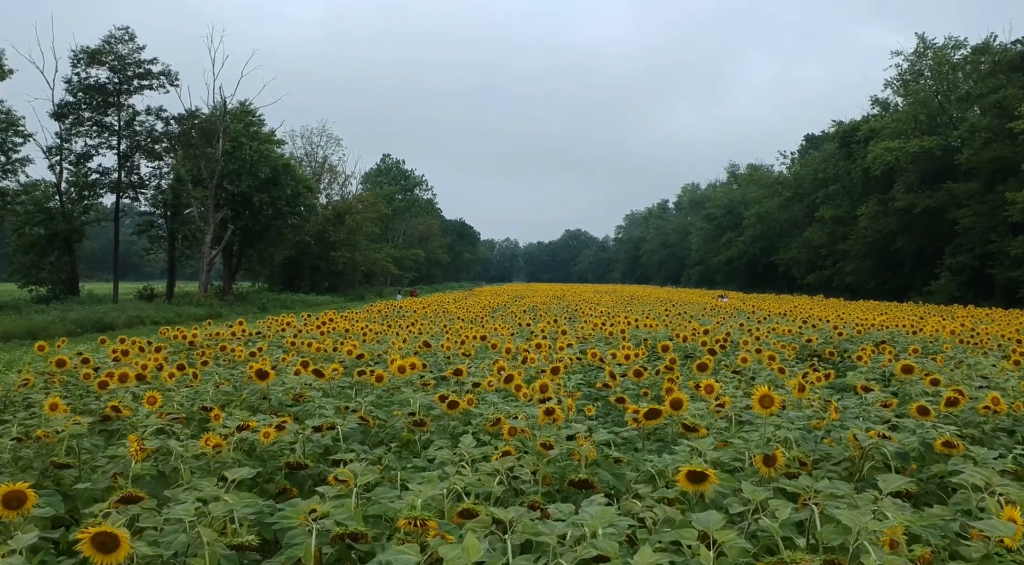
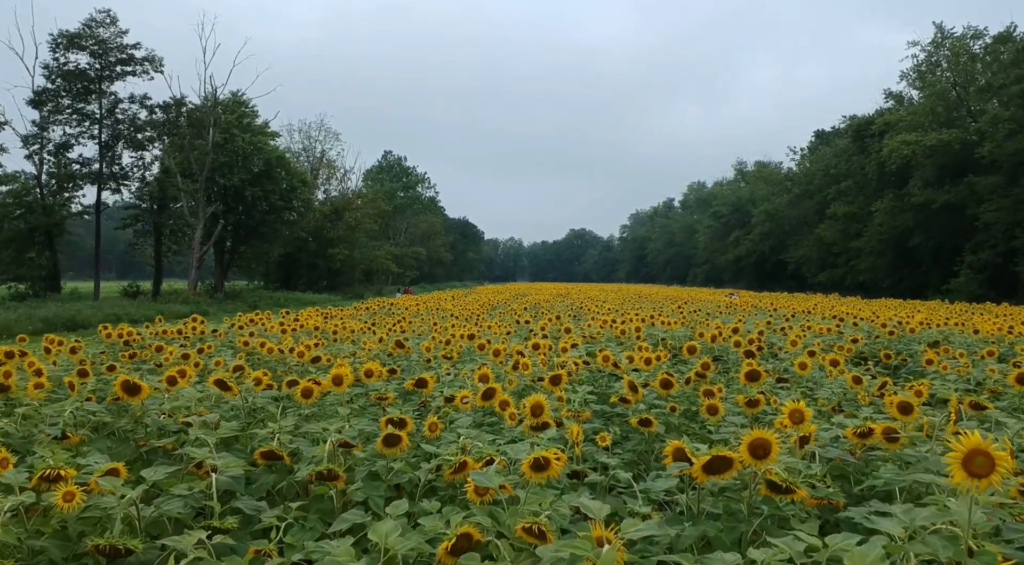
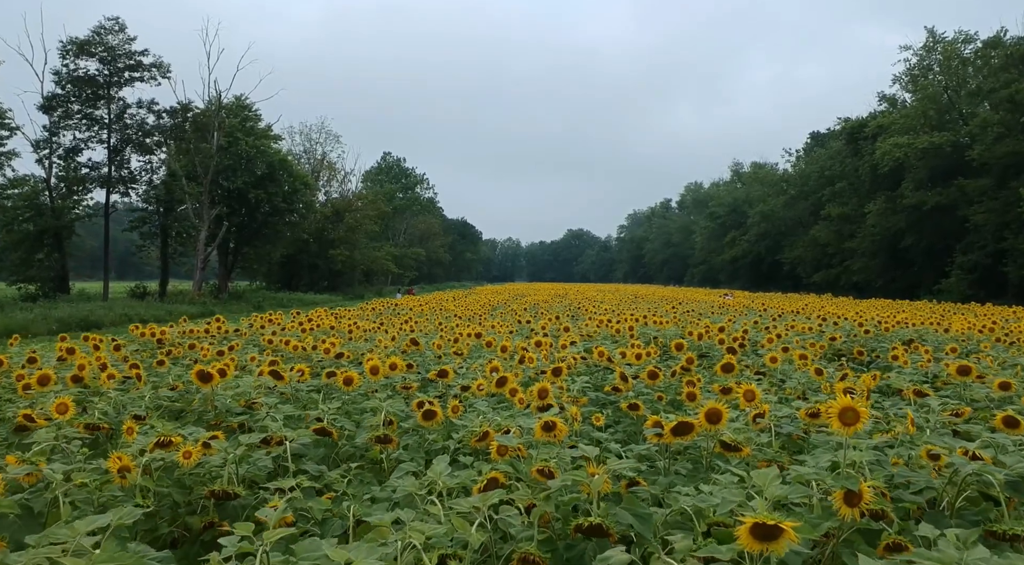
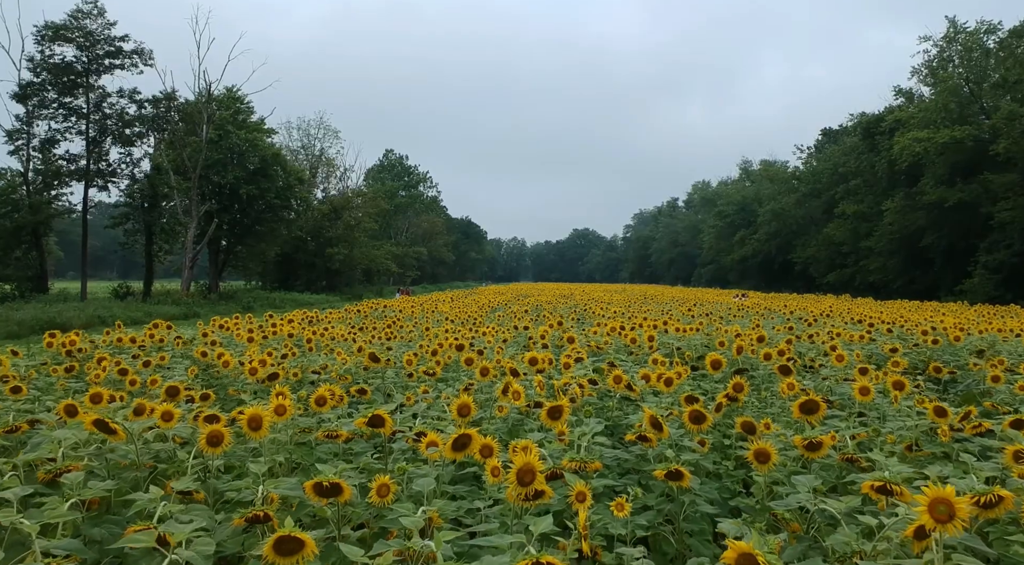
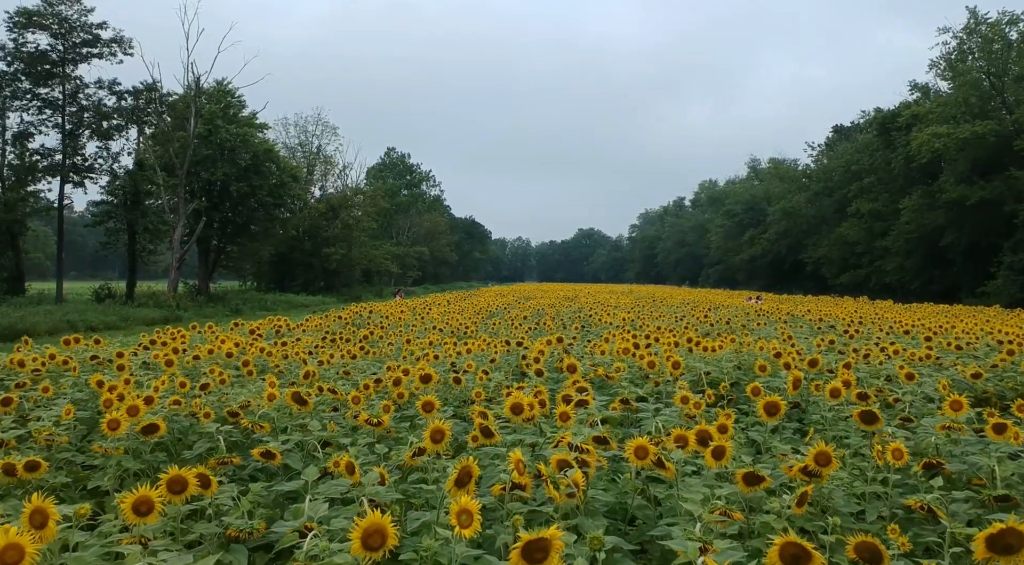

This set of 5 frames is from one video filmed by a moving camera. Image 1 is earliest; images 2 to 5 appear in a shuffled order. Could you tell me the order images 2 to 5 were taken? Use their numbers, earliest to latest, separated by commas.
3, 2, 4, 5
